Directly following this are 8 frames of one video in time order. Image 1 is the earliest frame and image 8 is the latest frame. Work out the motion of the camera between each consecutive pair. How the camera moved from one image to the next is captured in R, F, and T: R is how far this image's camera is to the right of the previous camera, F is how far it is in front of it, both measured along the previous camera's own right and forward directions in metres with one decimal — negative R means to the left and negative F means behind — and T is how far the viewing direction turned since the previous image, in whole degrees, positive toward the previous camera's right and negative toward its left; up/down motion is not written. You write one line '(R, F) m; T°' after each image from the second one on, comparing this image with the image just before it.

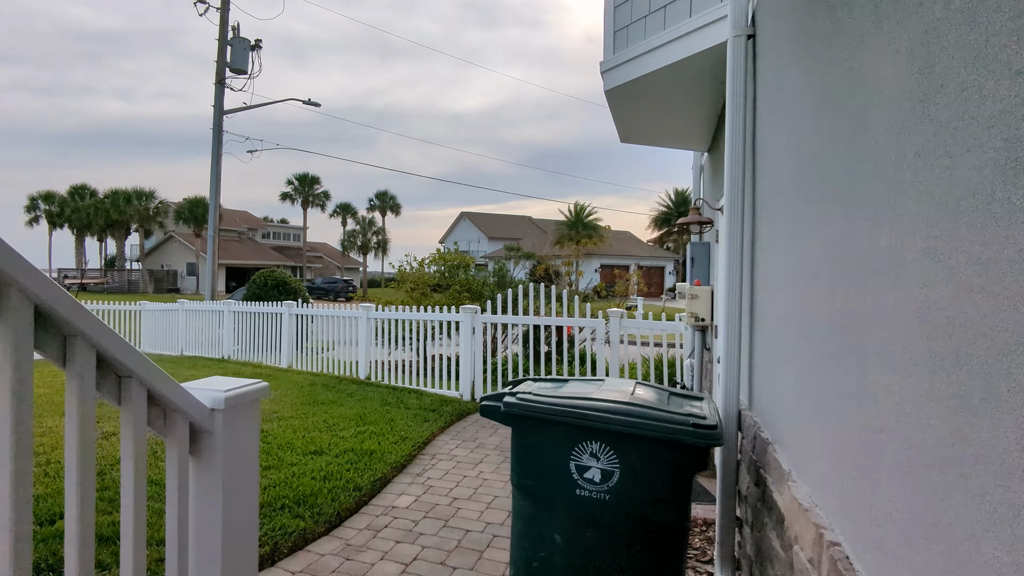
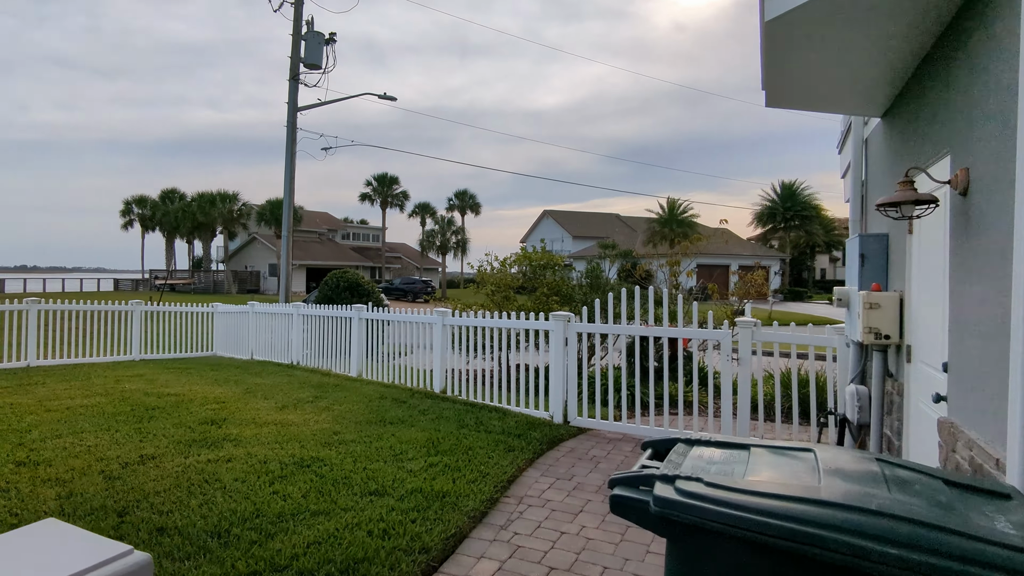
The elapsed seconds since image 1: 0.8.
(-0.2, +1.3) m; -7°
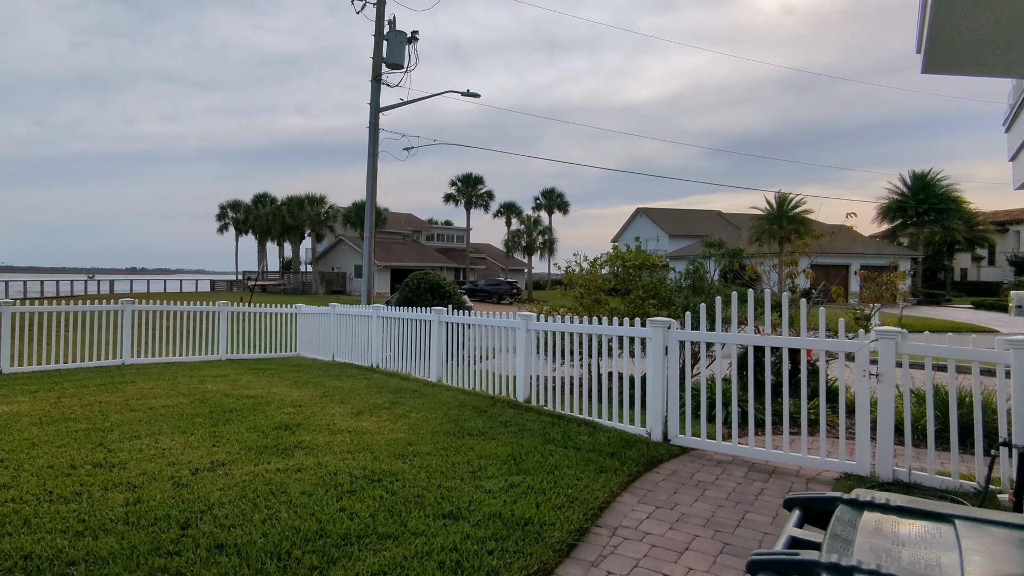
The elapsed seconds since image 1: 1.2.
(0.0, +0.6) m; -8°
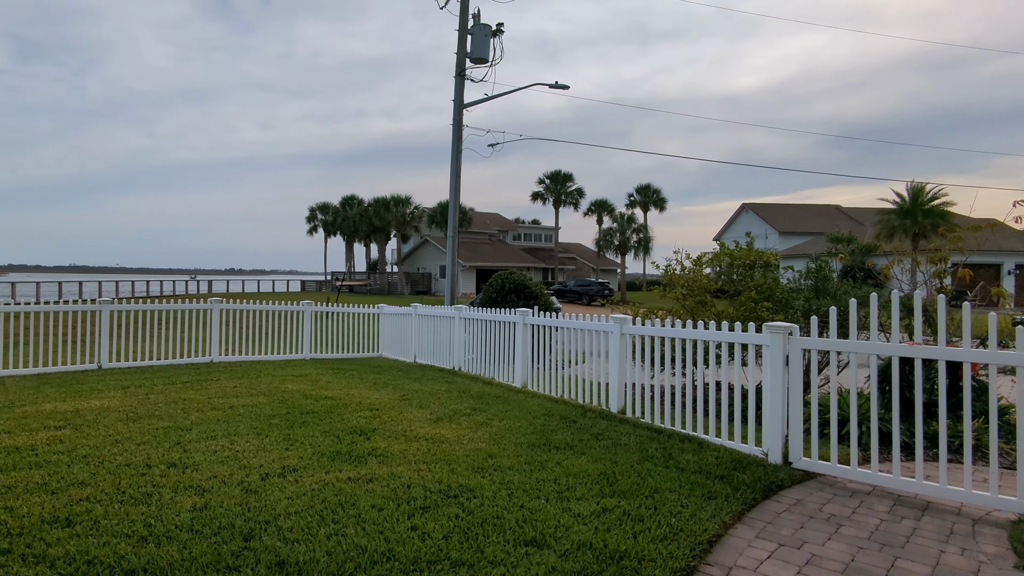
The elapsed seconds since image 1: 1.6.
(0.0, +0.6) m; -8°
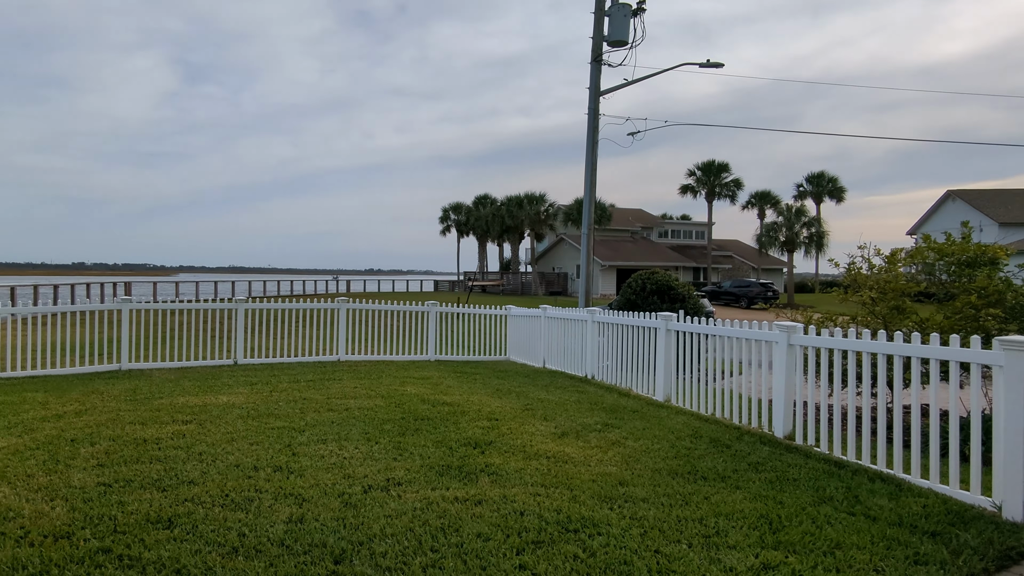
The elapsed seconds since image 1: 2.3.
(+0.1, +0.8) m; -13°
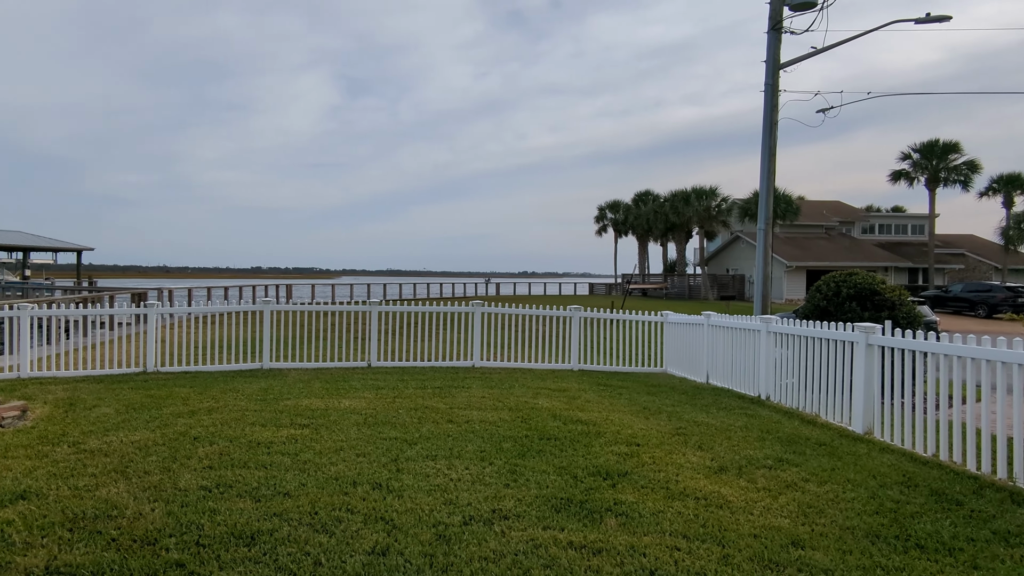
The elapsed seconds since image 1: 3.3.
(+0.3, +0.9) m; -16°
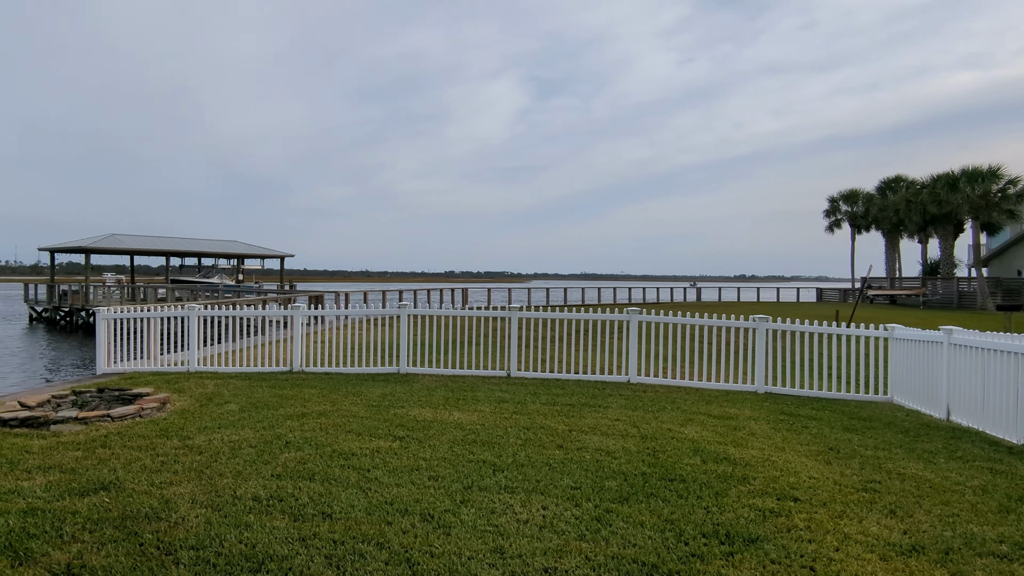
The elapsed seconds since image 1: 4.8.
(+0.9, +1.0) m; -22°
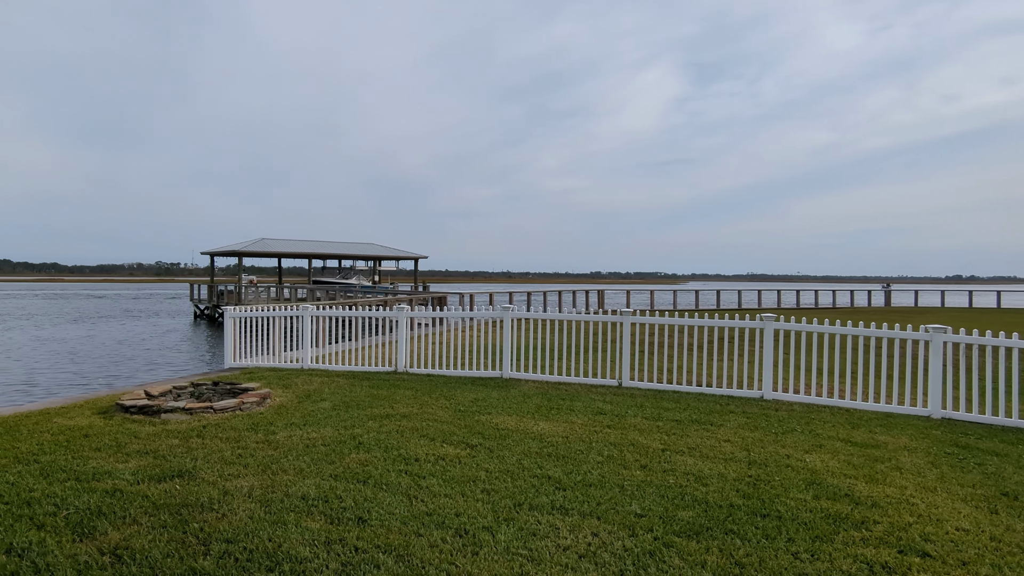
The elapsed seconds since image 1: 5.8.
(+0.7, +0.5) m; -16°
